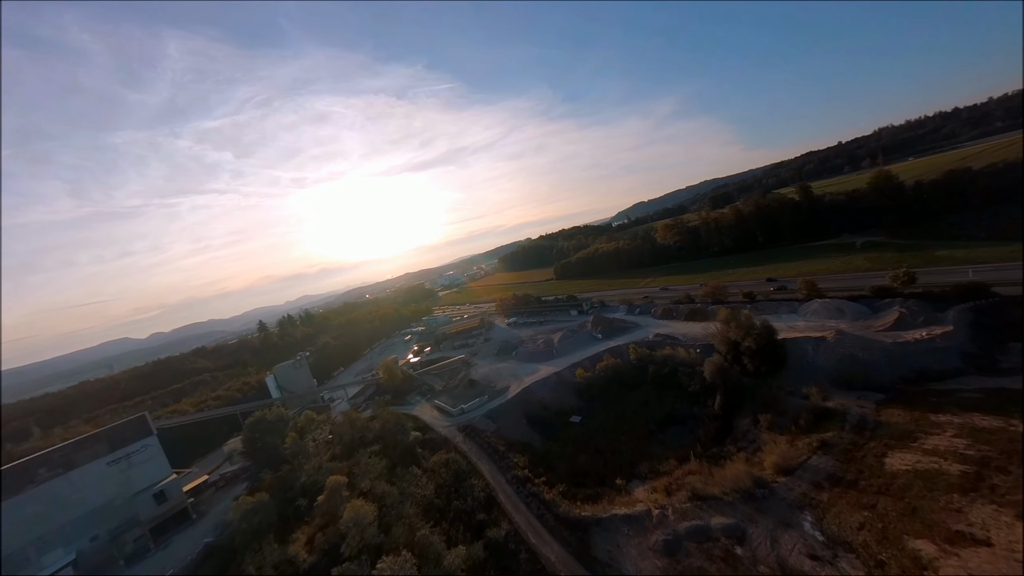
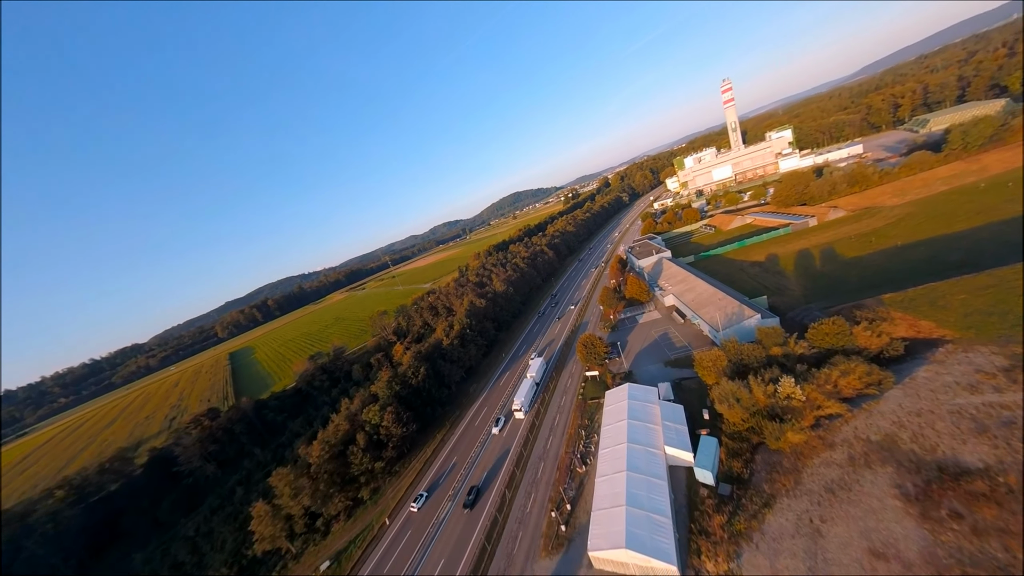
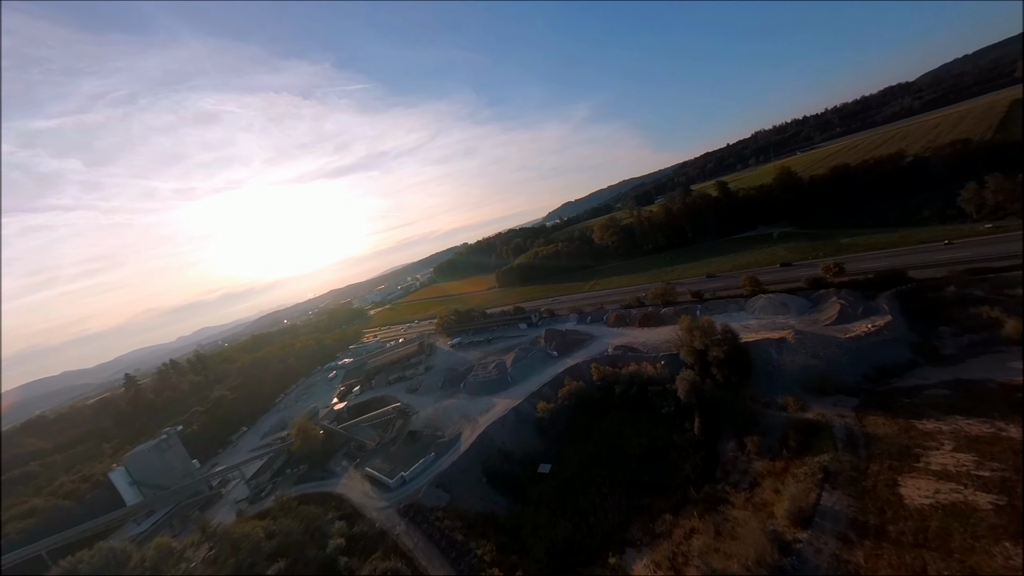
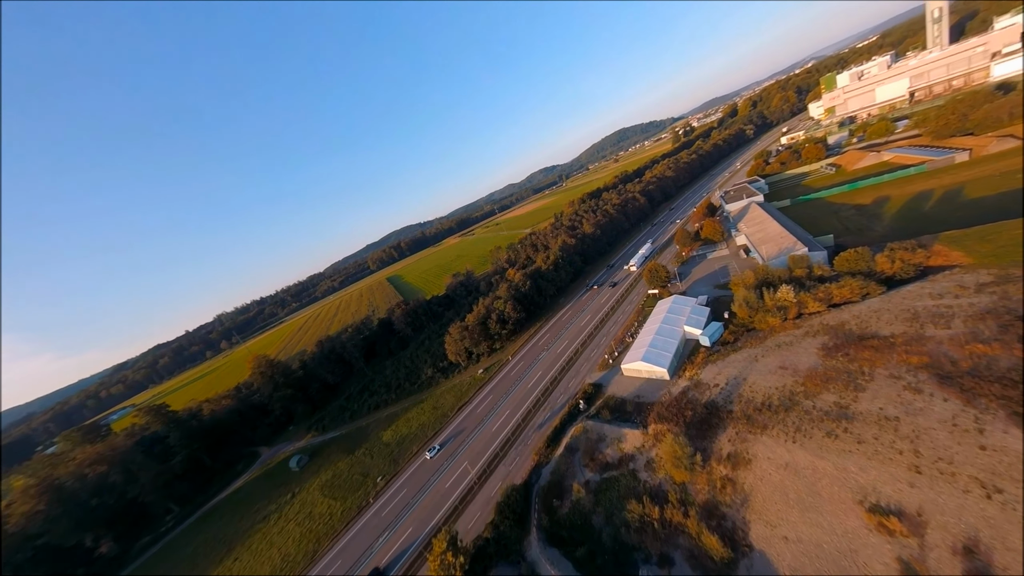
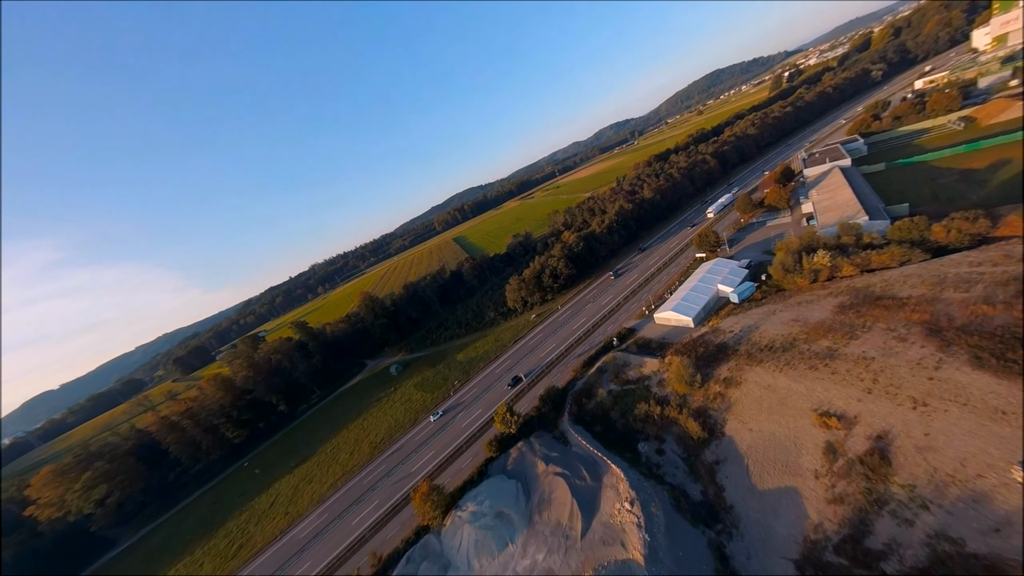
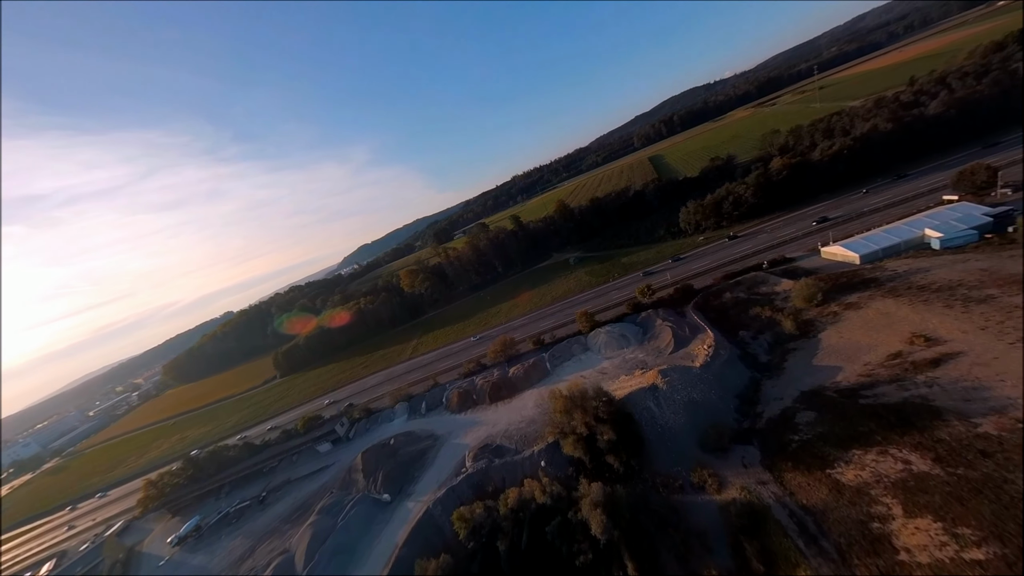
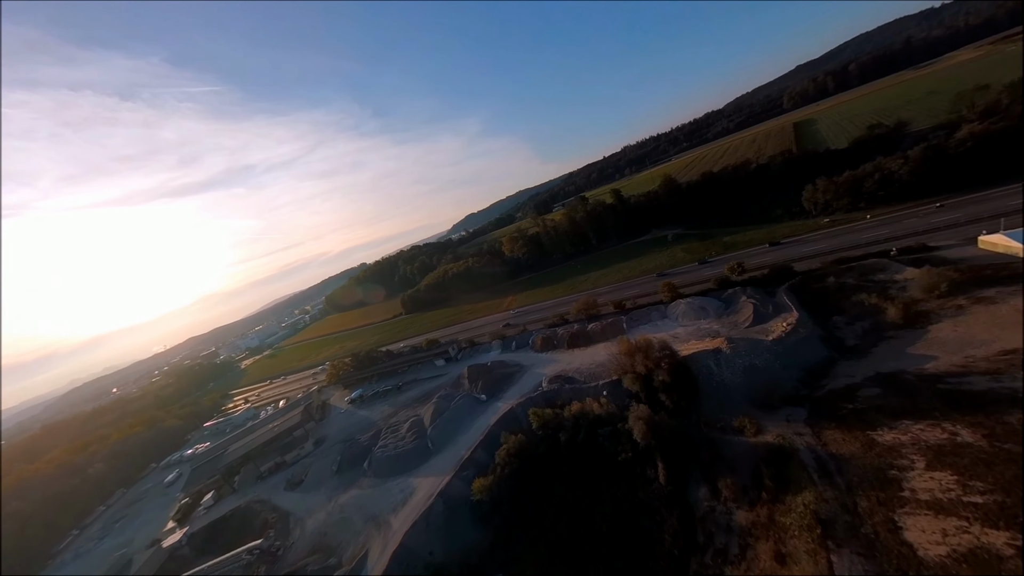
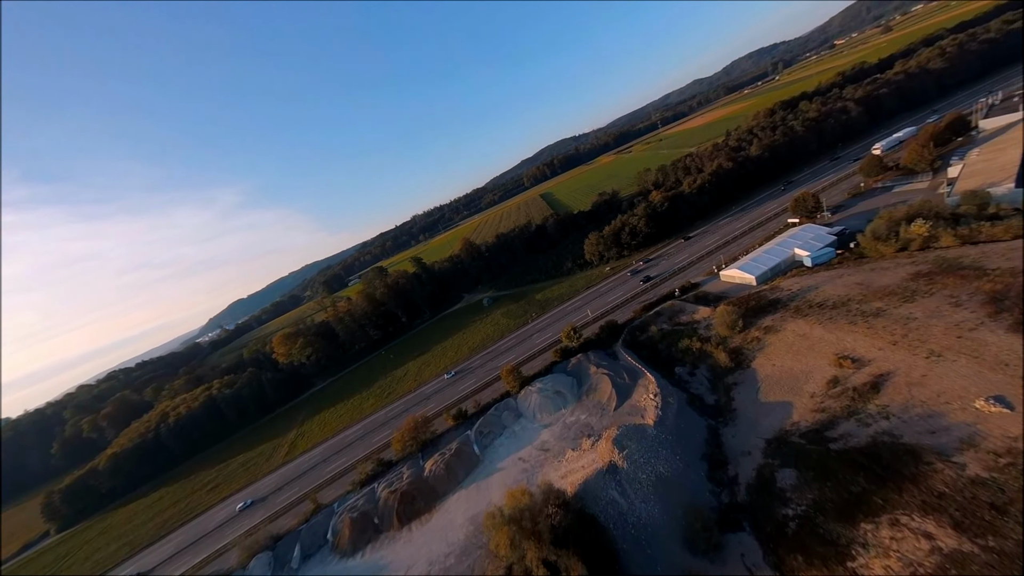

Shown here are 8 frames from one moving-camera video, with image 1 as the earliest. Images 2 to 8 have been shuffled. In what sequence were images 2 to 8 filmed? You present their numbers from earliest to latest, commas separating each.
3, 7, 6, 8, 5, 4, 2
